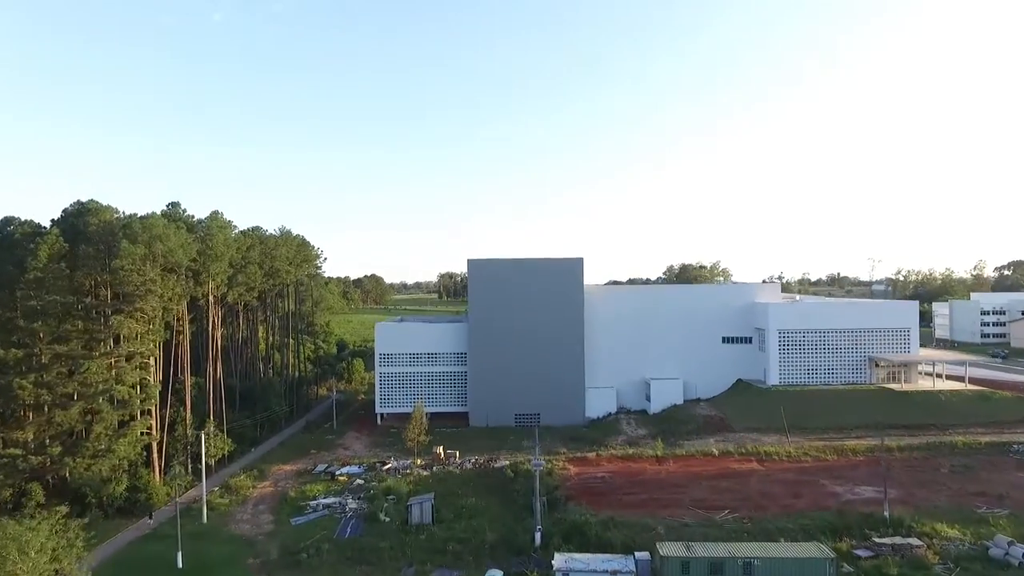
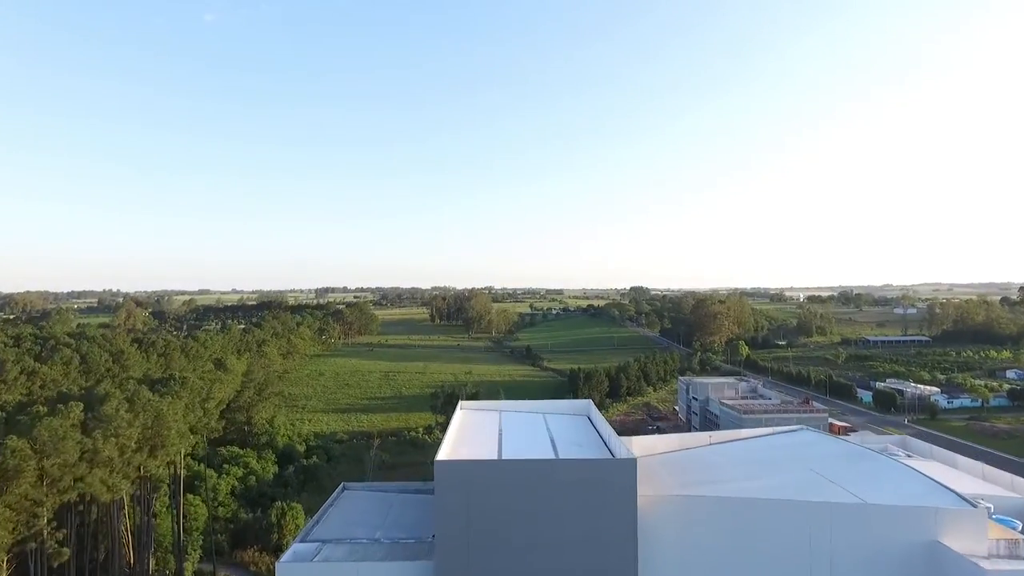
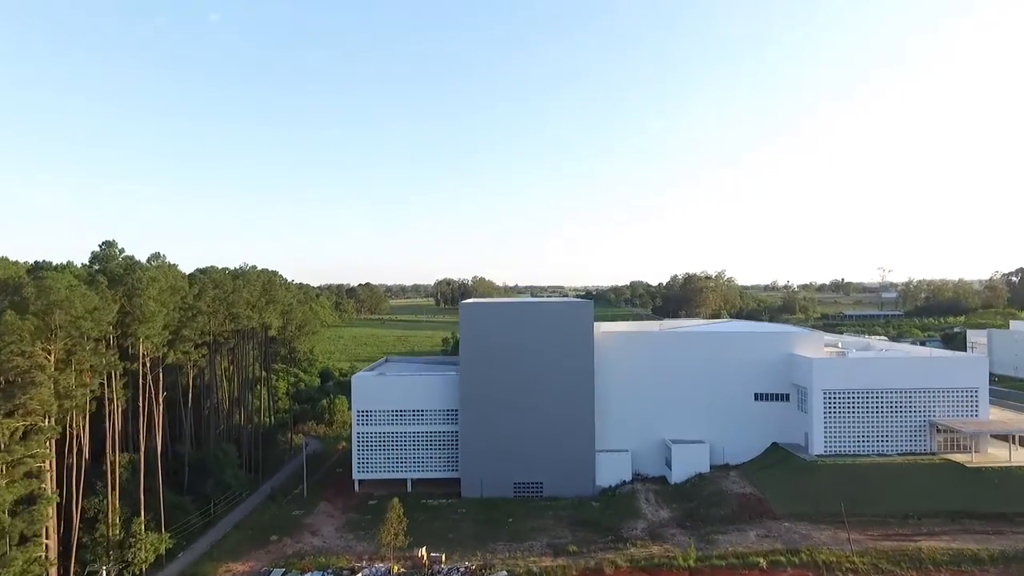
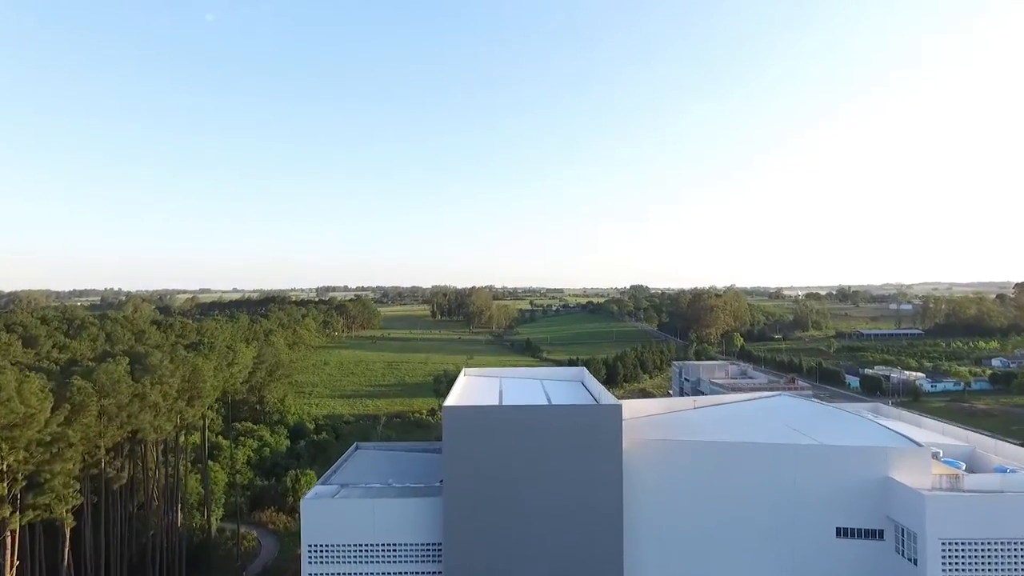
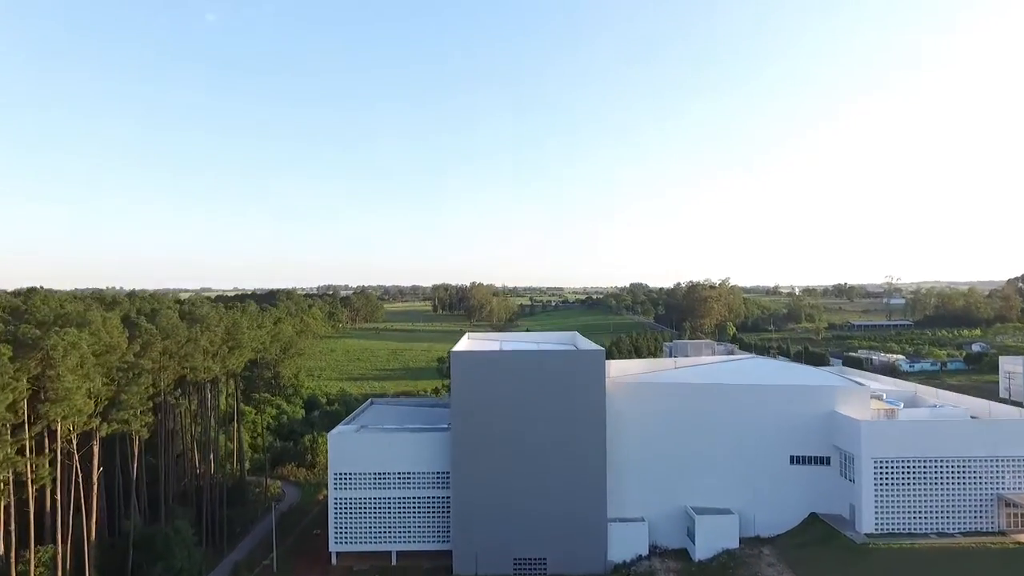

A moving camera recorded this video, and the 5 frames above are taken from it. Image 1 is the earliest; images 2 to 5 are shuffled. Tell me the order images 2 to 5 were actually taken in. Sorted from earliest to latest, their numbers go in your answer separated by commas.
3, 5, 4, 2
